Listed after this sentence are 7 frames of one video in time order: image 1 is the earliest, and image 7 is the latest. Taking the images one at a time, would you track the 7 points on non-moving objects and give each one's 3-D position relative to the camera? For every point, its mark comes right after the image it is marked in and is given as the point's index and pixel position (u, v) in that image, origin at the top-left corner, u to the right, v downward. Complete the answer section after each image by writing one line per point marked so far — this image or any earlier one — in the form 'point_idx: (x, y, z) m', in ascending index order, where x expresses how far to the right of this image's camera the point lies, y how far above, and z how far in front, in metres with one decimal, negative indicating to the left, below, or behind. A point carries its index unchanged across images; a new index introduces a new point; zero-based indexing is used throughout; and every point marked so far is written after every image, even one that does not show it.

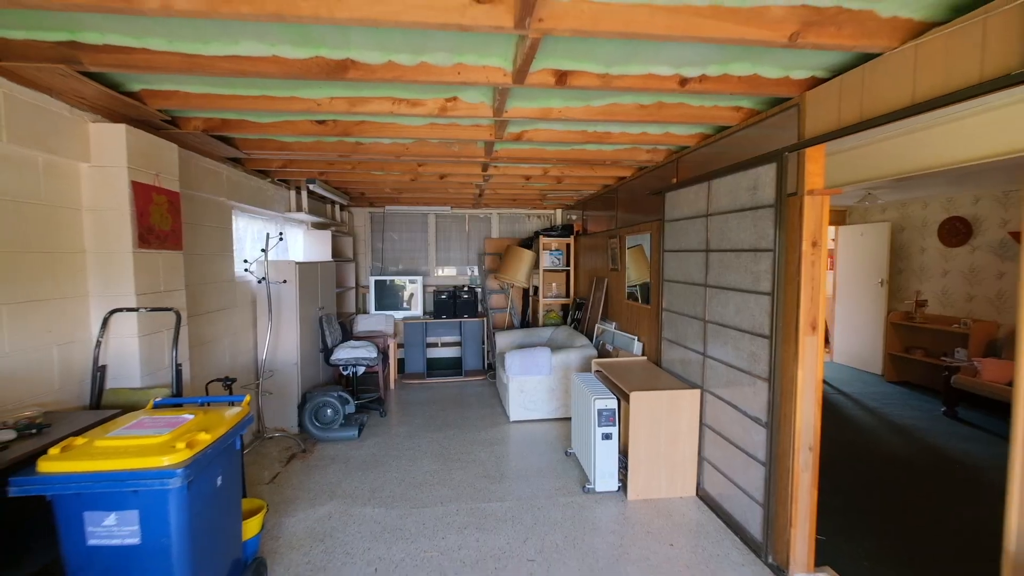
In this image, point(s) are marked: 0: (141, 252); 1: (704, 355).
0: (-1.9, +0.2, +2.3) m
1: (+1.2, -0.4, +2.9) m
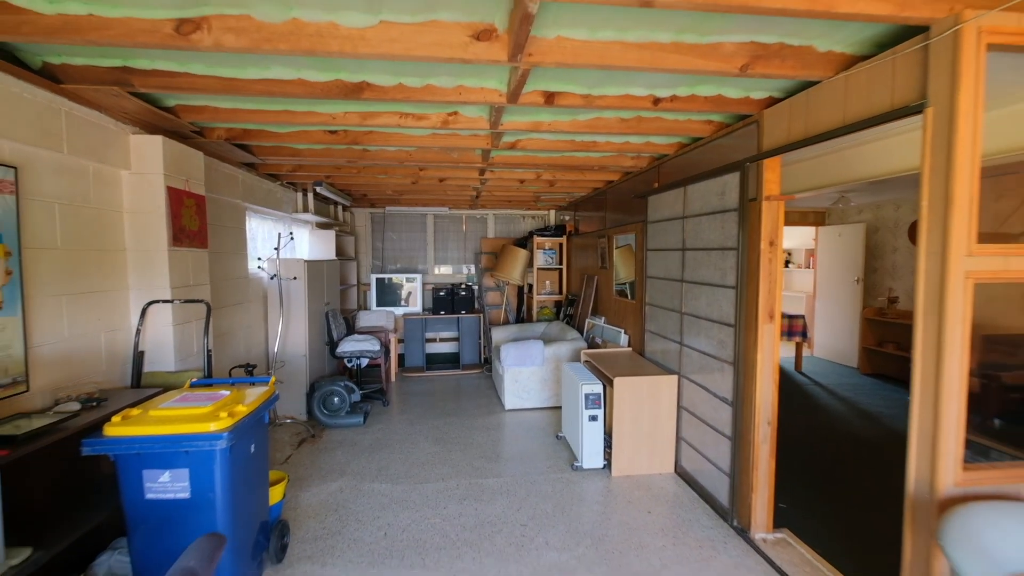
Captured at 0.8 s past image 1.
0: (-1.9, +0.2, +2.5) m
1: (+1.2, -0.4, +3.2) m
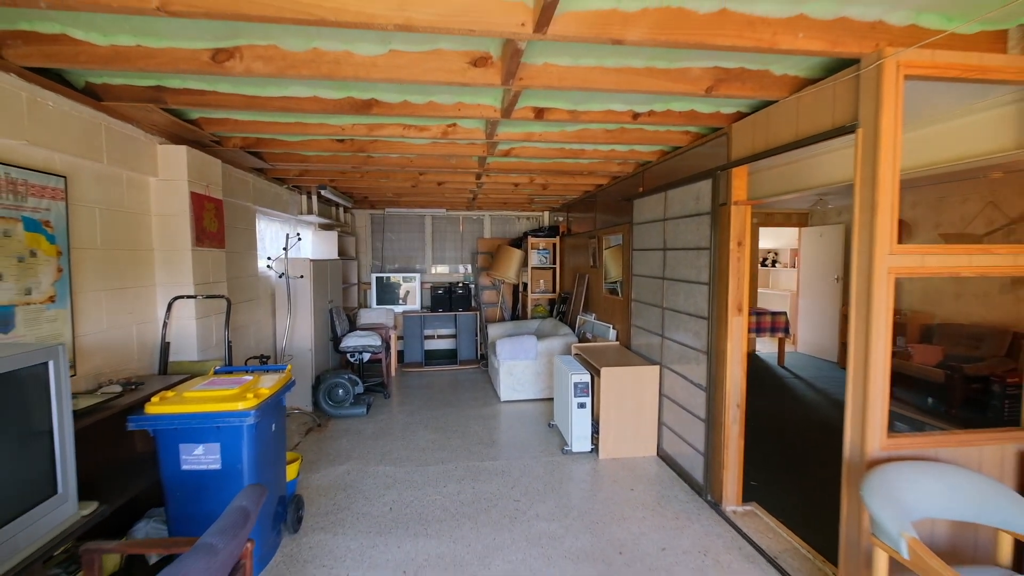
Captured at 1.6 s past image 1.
0: (-2.0, +0.2, +2.8) m
1: (+1.2, -0.4, +3.4) m
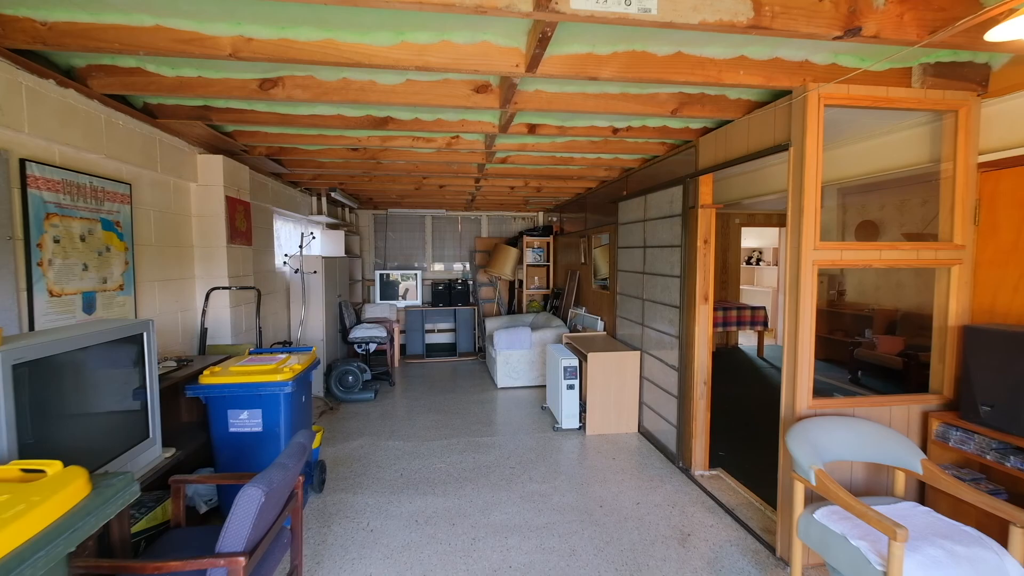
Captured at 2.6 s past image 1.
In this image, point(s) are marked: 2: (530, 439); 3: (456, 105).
0: (-2.0, +0.3, +3.1) m
1: (+1.1, -0.3, +3.8) m
2: (+0.2, -1.3, +3.8) m
3: (-0.3, +1.0, +2.4) m
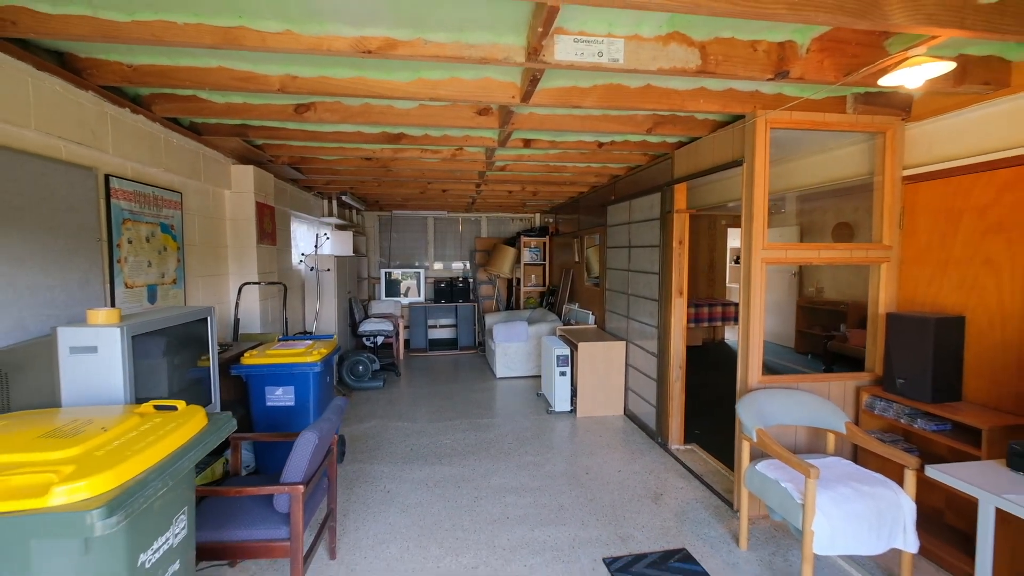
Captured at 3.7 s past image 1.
0: (-2.0, +0.3, +3.5) m
1: (+1.1, -0.3, +4.2) m
2: (+0.1, -1.2, +4.2) m
3: (-0.3, +1.0, +2.7) m
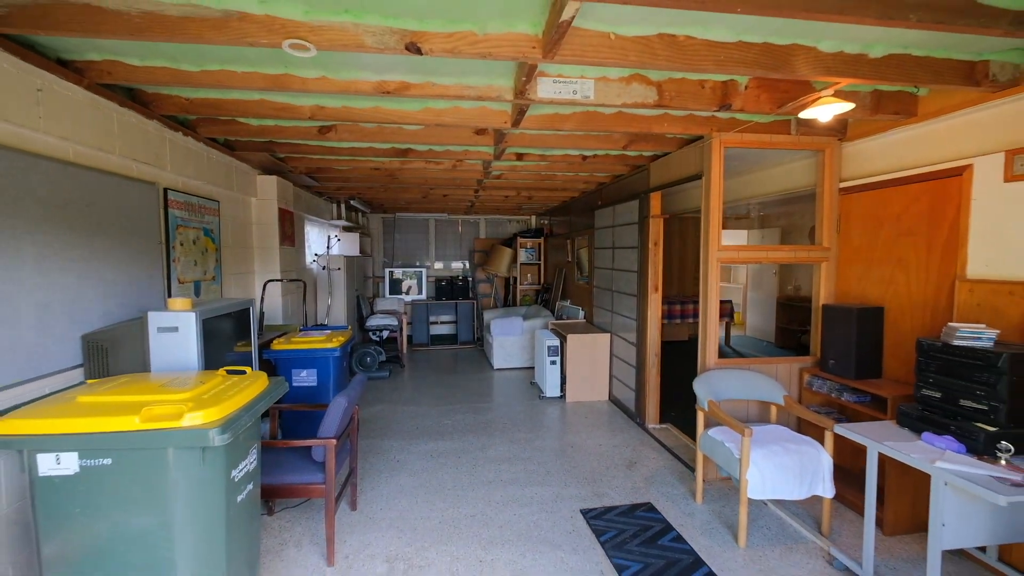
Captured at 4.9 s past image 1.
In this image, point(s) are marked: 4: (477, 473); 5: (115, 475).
0: (-2.1, +0.4, +4.0) m
1: (+1.1, -0.3, +4.7) m
2: (+0.1, -1.2, +4.6) m
3: (-0.4, +1.0, +3.2) m
4: (-0.2, -1.3, +3.1) m
5: (-1.2, -0.6, +1.4) m
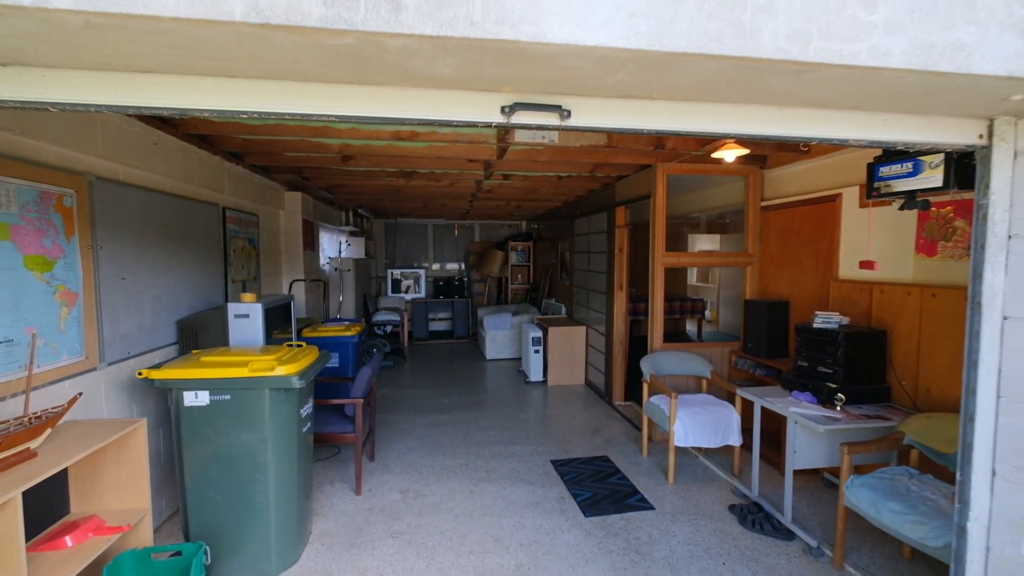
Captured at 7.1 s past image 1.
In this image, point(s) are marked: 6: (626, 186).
0: (-2.2, +0.4, +4.7) m
1: (+0.9, -0.2, +5.4) m
2: (0.0, -1.2, +5.3) m
3: (-0.5, +1.0, +3.9) m
4: (-0.4, -1.3, +3.8) m
5: (-1.3, -0.6, +2.1) m
6: (+1.1, +1.0, +4.4) m
